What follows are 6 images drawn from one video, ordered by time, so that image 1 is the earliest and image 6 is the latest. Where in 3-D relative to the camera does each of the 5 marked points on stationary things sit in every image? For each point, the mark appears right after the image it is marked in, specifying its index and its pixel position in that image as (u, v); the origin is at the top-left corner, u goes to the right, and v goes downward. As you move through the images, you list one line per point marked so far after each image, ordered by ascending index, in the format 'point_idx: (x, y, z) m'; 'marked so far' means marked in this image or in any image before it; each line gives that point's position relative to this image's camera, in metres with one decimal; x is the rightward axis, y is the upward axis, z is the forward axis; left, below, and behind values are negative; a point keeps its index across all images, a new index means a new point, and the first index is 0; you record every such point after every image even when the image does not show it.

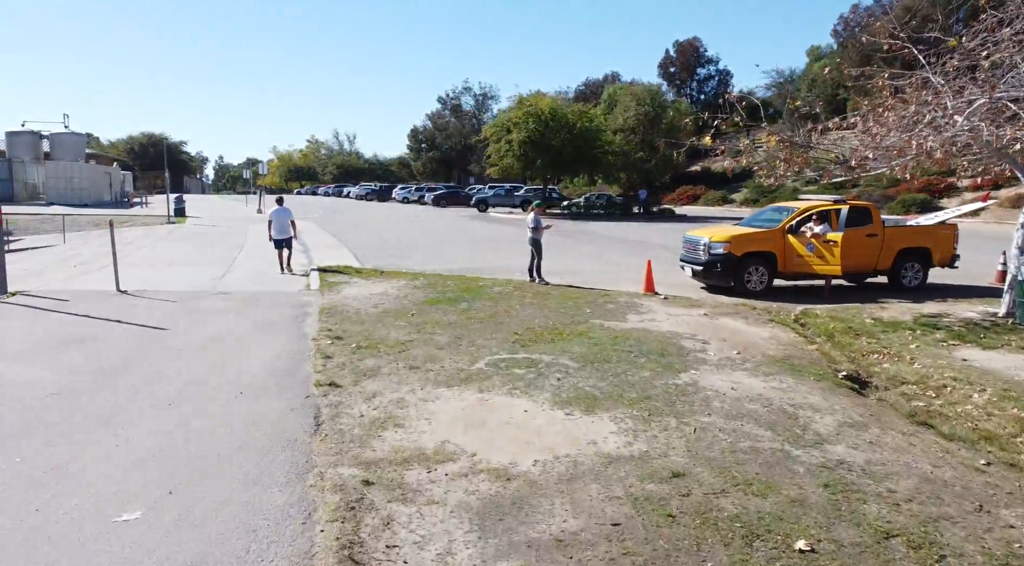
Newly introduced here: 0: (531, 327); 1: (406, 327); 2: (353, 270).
0: (+0.2, -0.6, +9.2) m
1: (-1.3, -0.6, +9.2) m
2: (-3.4, +0.3, +15.6) m
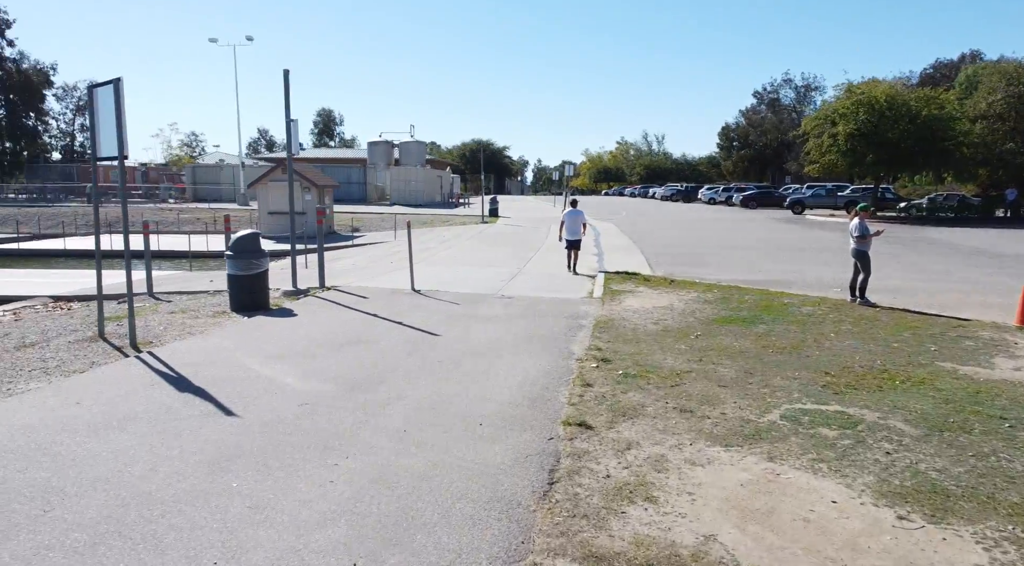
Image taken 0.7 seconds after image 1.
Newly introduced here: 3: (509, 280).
0: (+3.3, -0.8, +7.2) m
1: (+1.8, -0.8, +7.8) m
2: (+2.6, +0.1, +14.5) m
3: (-0.1, +0.1, +14.4) m
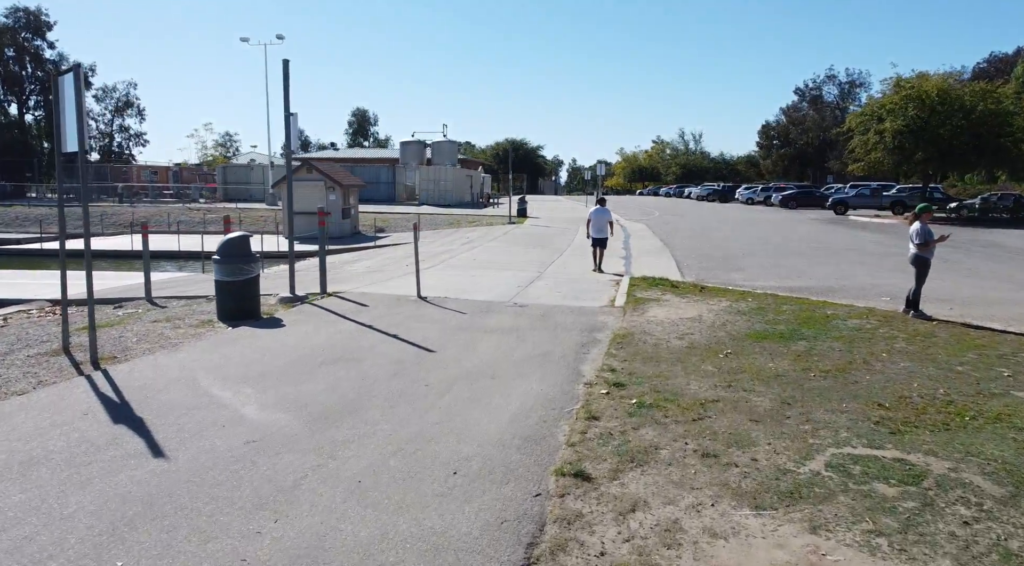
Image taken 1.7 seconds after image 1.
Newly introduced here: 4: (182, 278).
0: (+3.2, -0.9, +6.1) m
1: (+1.9, -0.9, +6.8) m
2: (+2.9, 0.0, +13.4) m
3: (+0.3, 0.0, +13.4) m
4: (-7.0, +0.1, +15.8) m
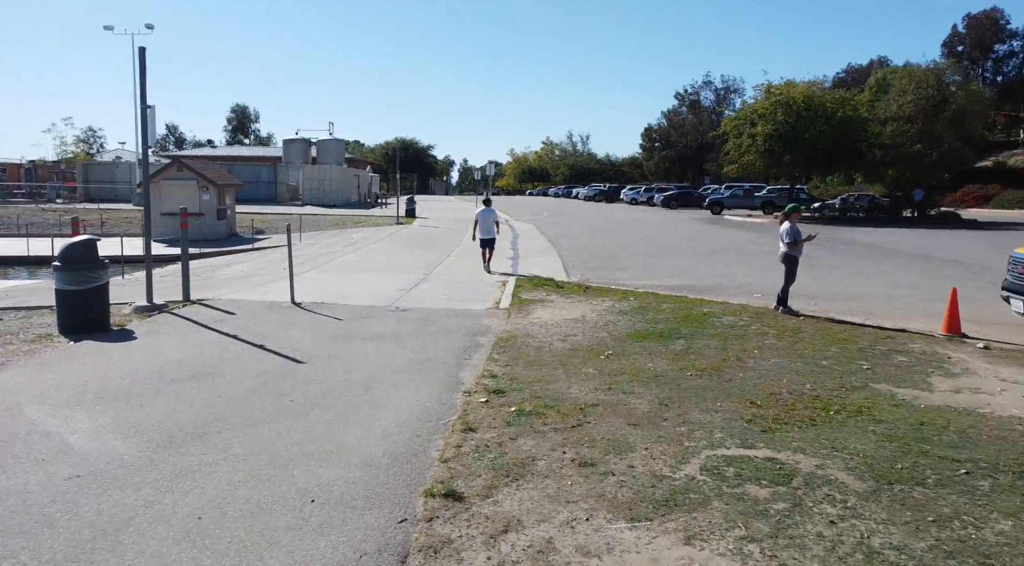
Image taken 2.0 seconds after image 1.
0: (+2.2, -0.9, +6.3) m
1: (+0.7, -0.9, +6.7) m
2: (+0.8, 0.0, +13.4) m
3: (-1.8, -0.1, +13.1) m
4: (-9.4, -0.1, +14.4) m
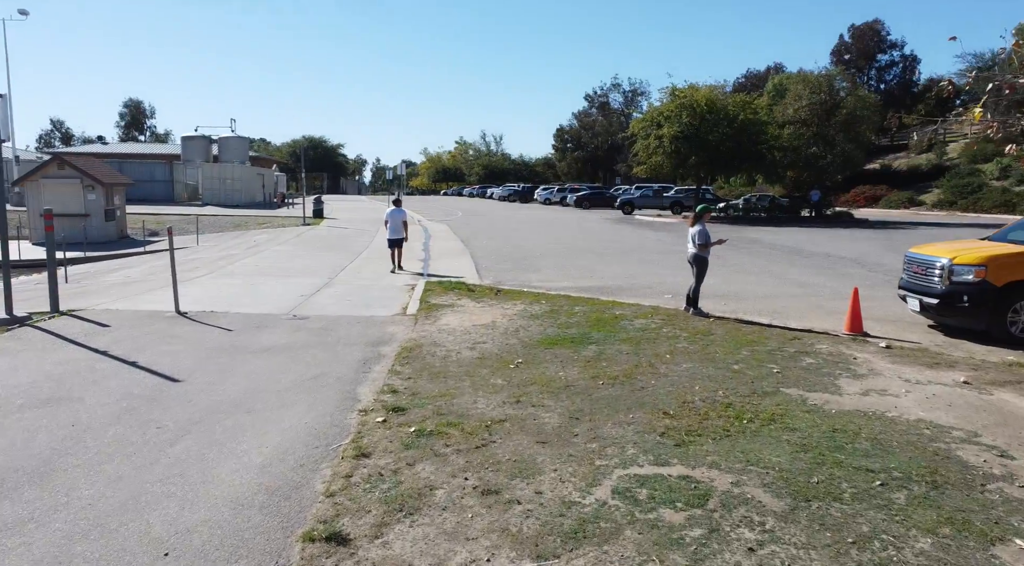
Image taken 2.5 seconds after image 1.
0: (+1.4, -1.0, +6.0) m
1: (-0.1, -0.9, +6.3) m
2: (-0.8, -0.1, +13.0) m
3: (-3.4, -0.2, +12.3) m
4: (-11.0, -0.3, +12.8) m
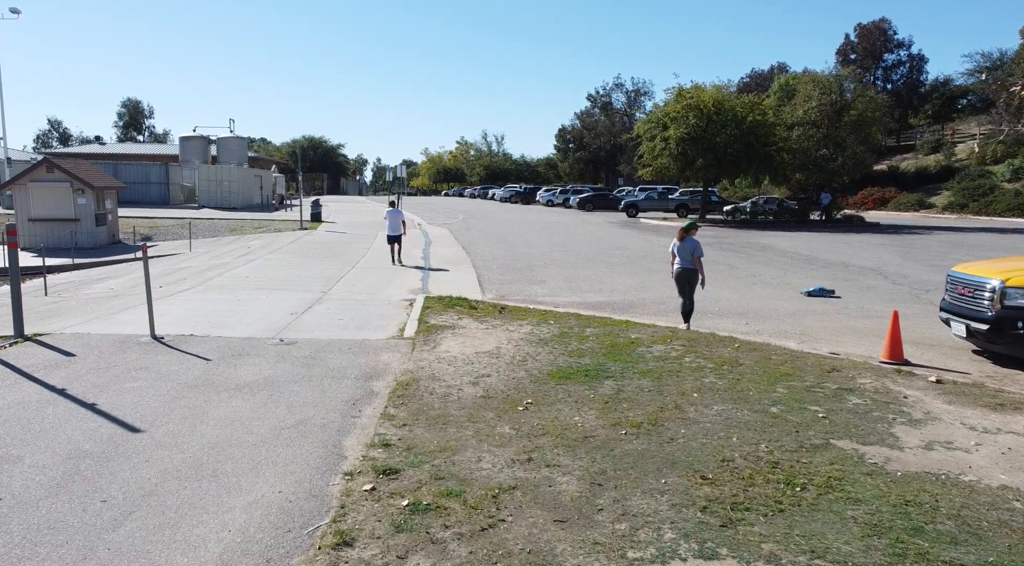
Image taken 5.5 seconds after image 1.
0: (+1.5, -1.3, +5.2) m
1: (0.0, -1.2, +5.5) m
2: (-0.7, -0.3, +12.2) m
3: (-3.3, -0.4, +11.5) m
4: (-10.9, -0.5, +11.9) m
